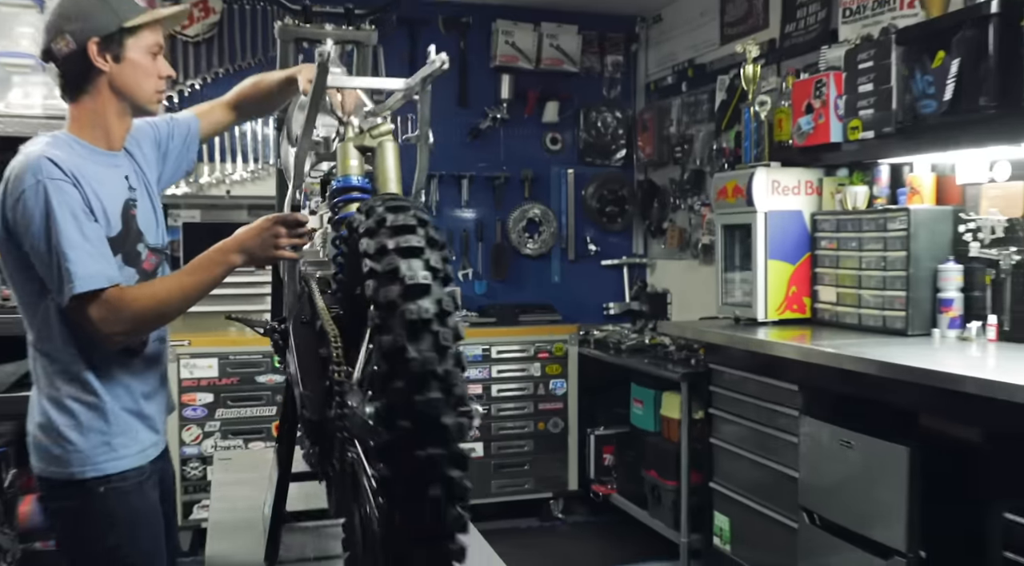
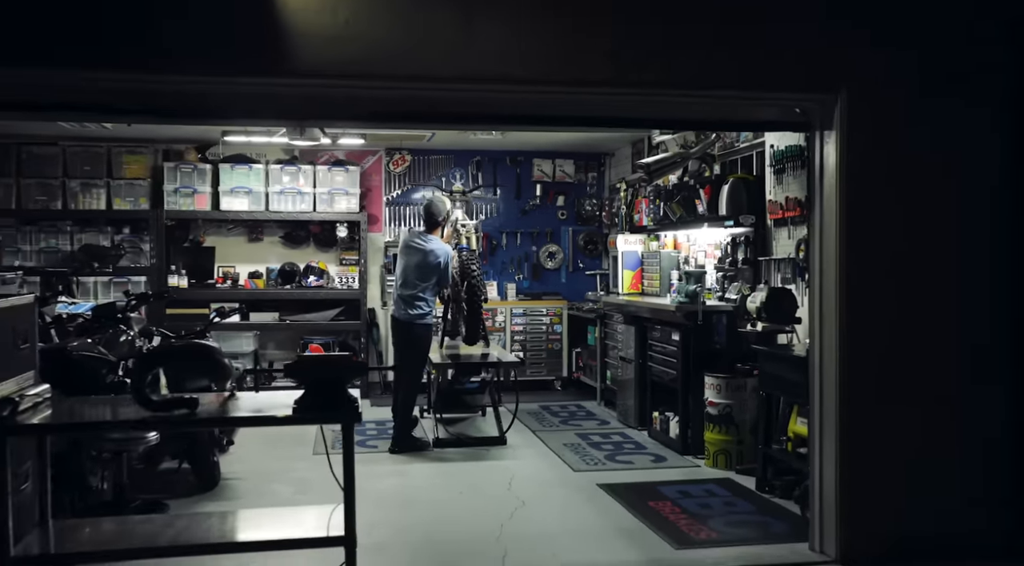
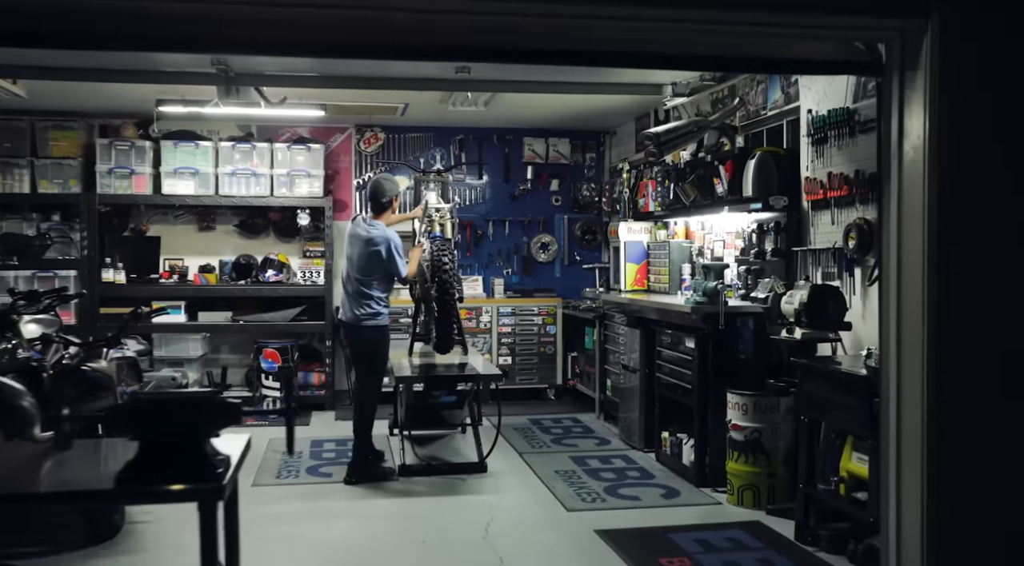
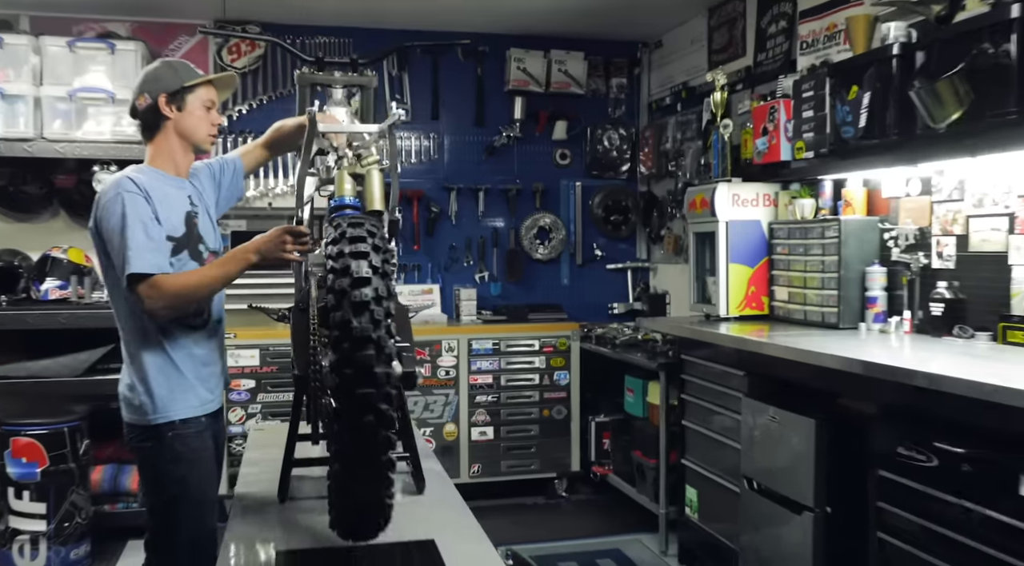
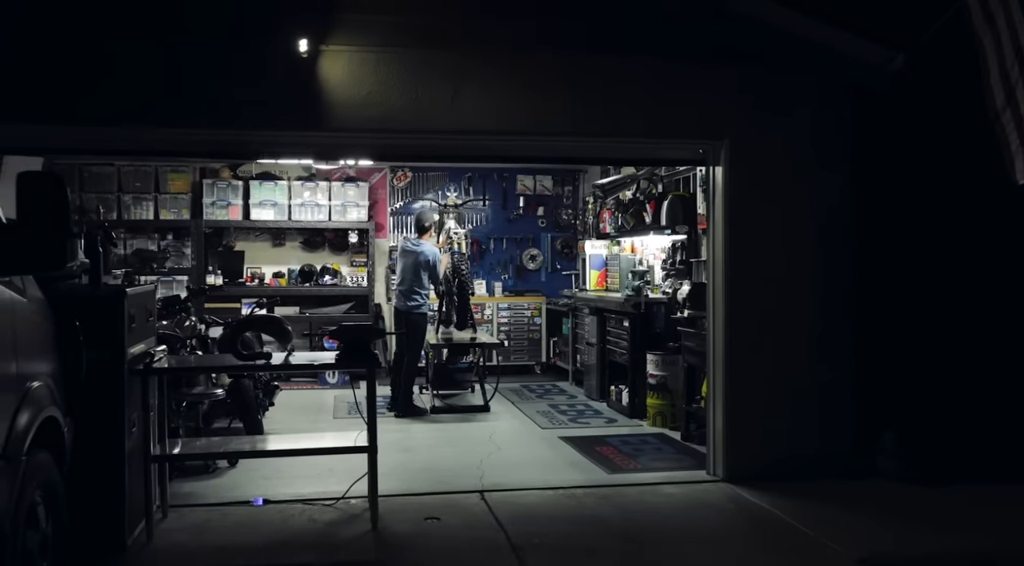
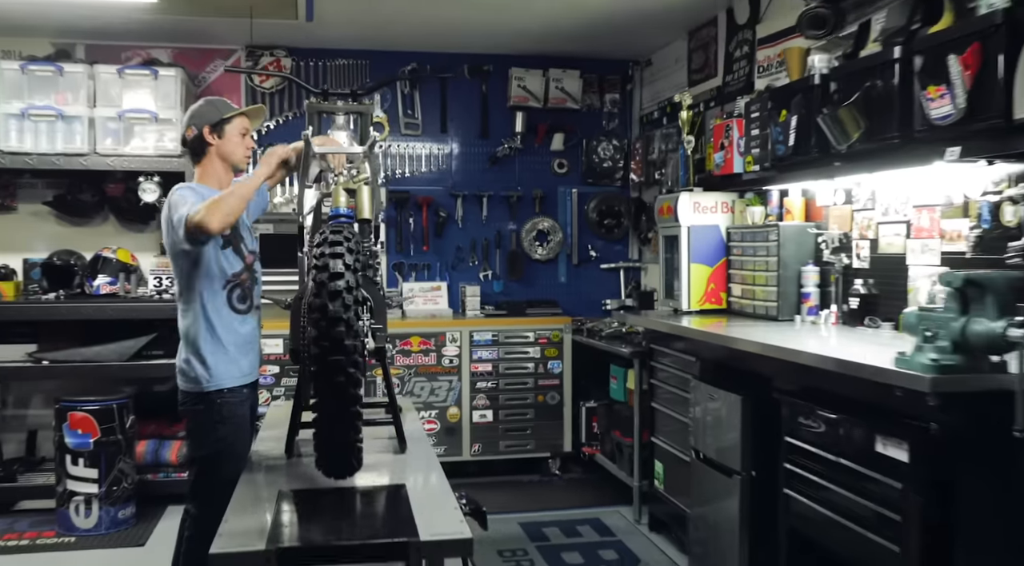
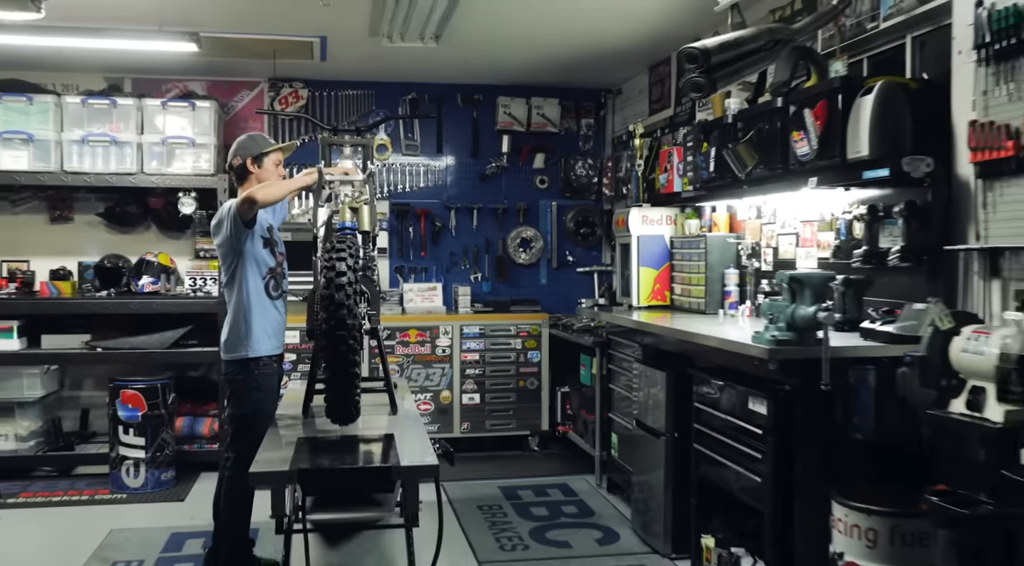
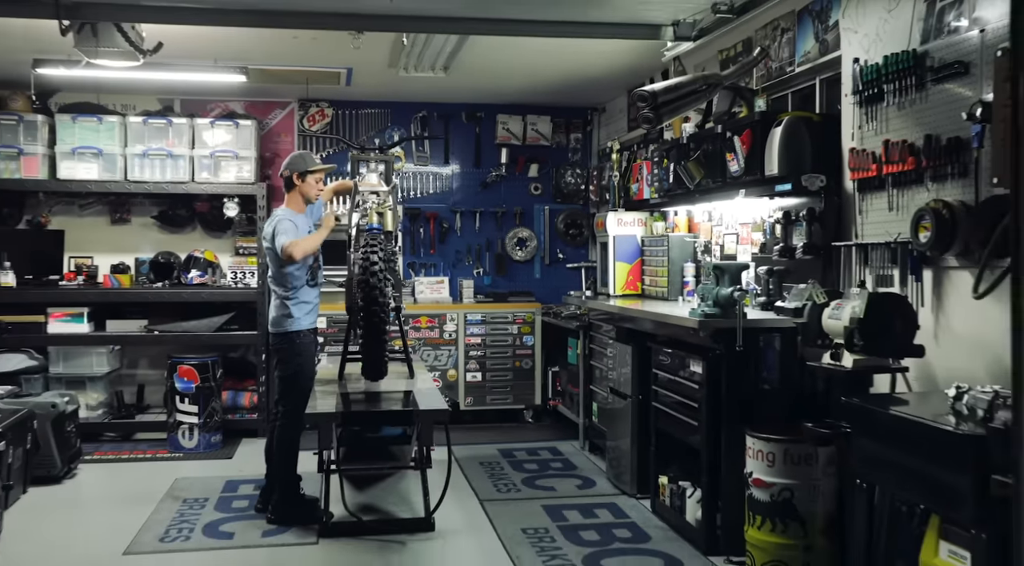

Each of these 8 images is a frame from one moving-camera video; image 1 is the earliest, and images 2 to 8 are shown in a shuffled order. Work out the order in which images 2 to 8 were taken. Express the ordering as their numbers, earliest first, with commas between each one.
4, 6, 7, 8, 3, 2, 5
